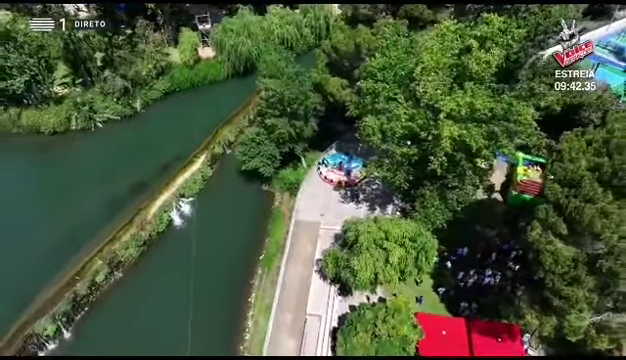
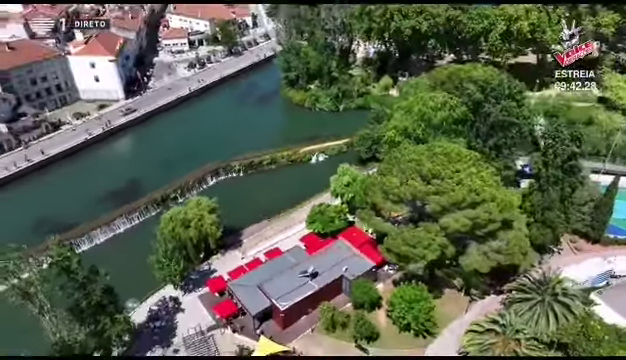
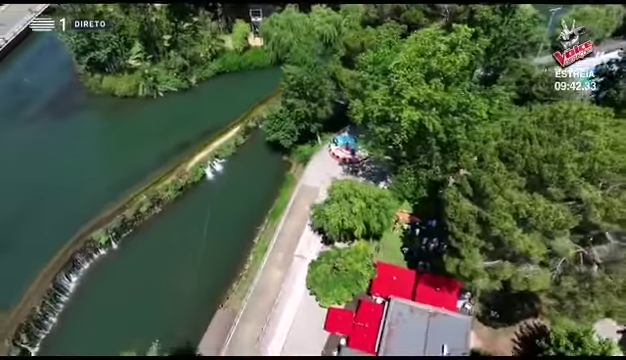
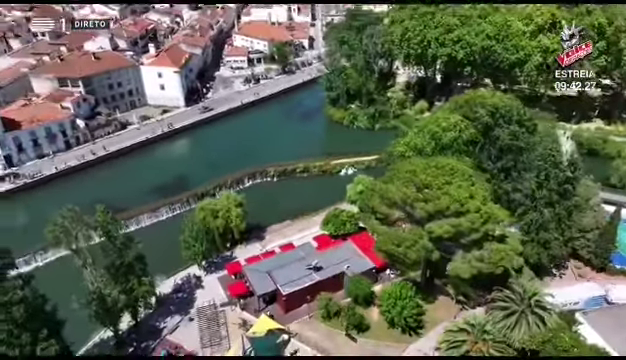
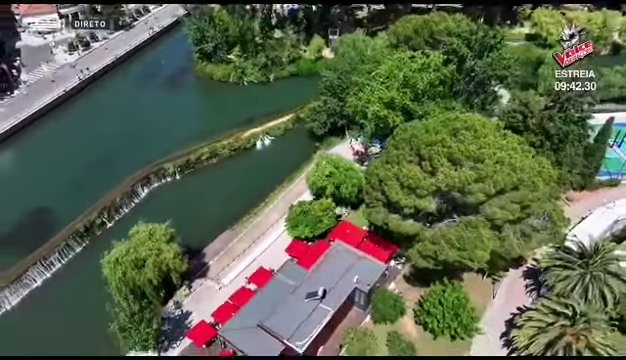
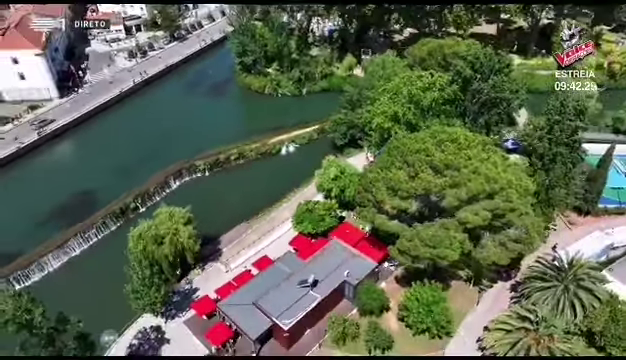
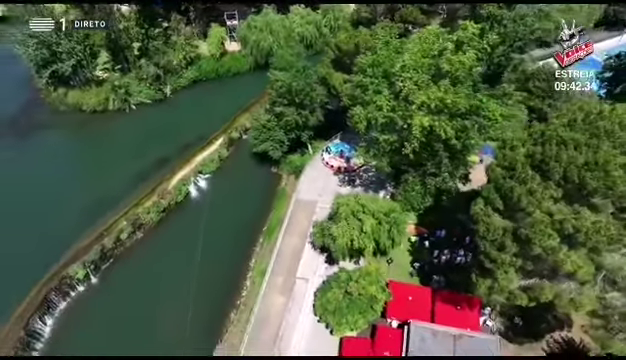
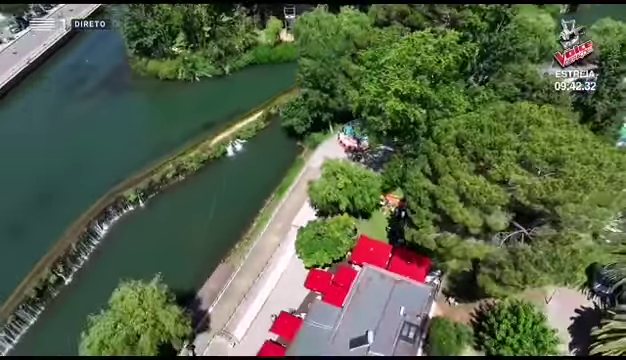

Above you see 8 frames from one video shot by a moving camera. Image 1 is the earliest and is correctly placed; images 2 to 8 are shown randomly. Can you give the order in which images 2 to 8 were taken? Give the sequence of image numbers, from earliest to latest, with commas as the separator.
7, 3, 8, 5, 6, 2, 4
